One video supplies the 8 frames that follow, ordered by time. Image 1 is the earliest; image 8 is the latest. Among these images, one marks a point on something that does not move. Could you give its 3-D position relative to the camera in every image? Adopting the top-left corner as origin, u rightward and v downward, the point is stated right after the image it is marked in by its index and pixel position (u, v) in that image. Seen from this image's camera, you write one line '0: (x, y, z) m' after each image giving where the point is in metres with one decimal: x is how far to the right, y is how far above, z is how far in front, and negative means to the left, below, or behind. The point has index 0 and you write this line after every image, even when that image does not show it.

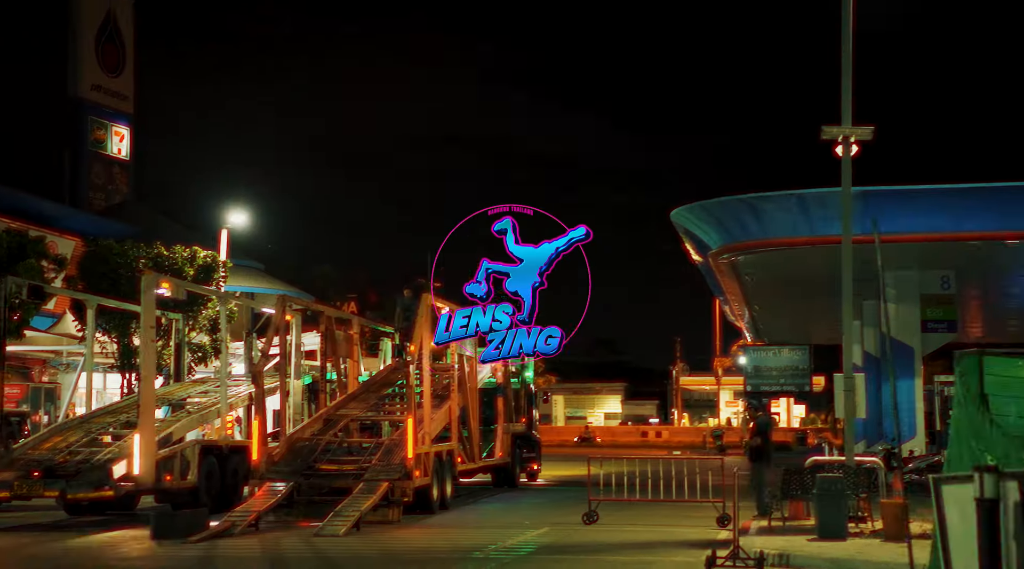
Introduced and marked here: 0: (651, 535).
0: (+1.9, -3.4, +18.3) m
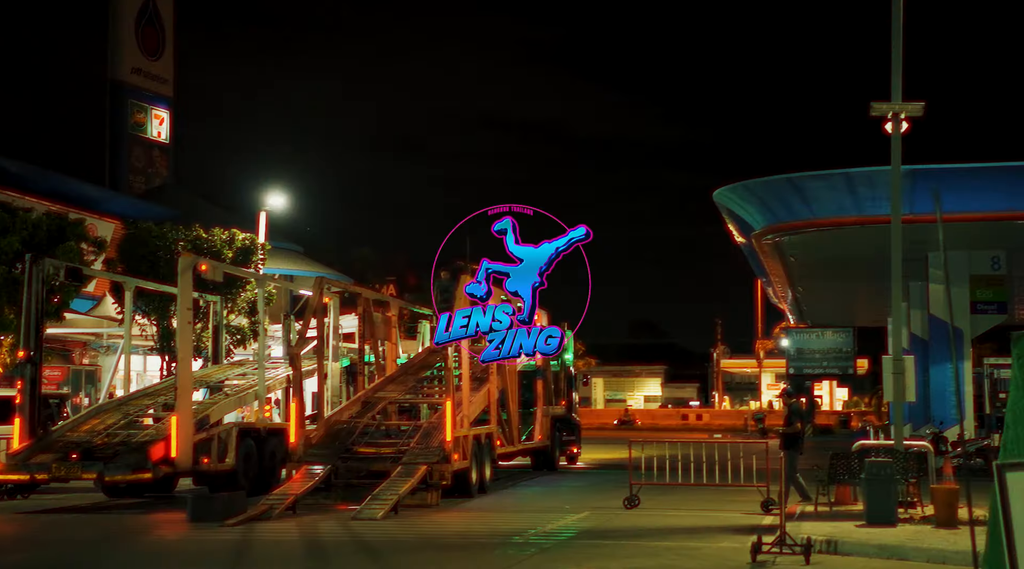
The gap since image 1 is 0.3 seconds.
0: (+2.4, -3.1, +18.0) m
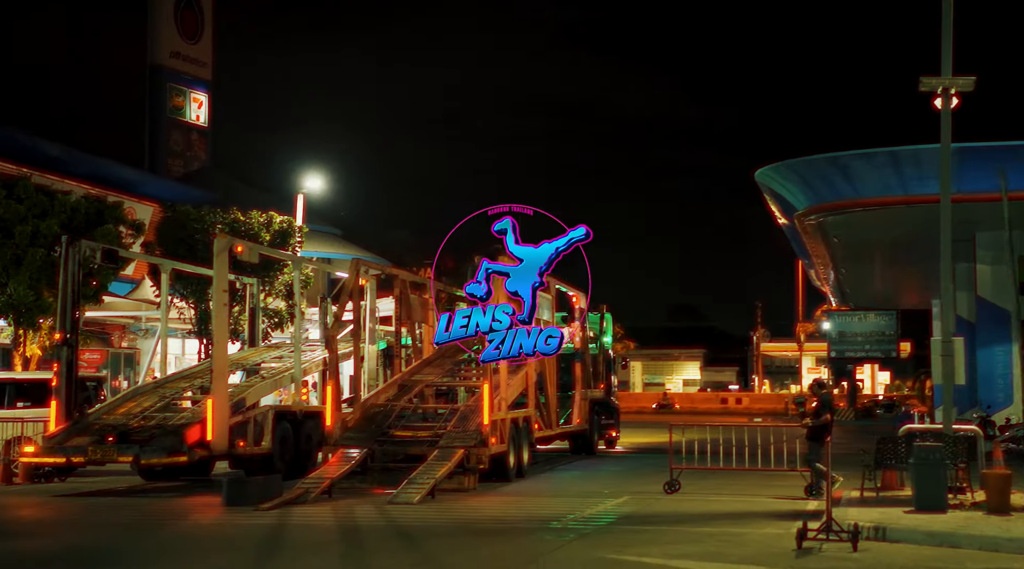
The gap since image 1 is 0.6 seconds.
0: (+2.9, -2.9, +17.7) m
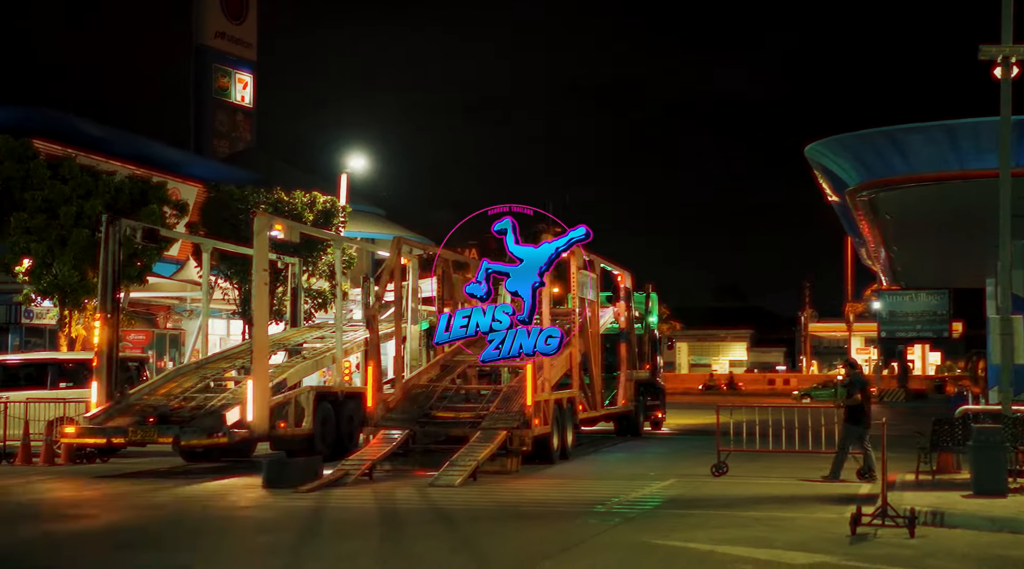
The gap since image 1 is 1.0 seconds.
0: (+3.5, -2.6, +17.3) m
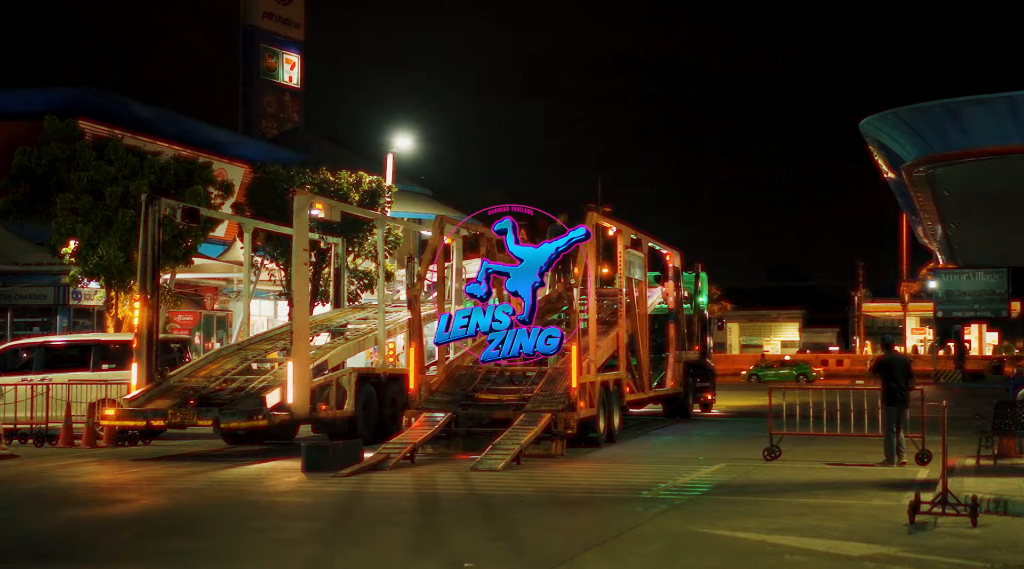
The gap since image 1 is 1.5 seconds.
0: (+4.0, -2.3, +16.7) m
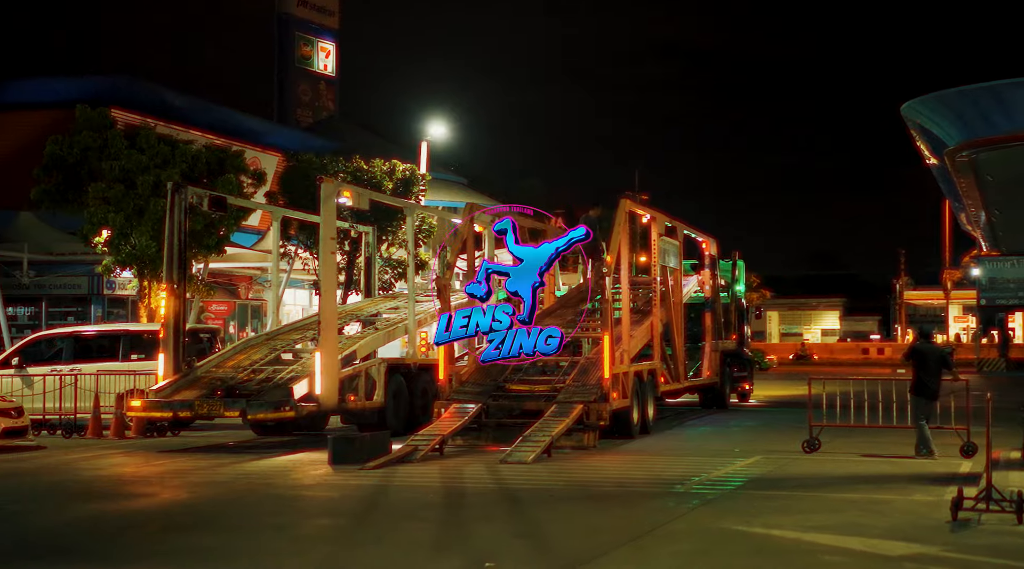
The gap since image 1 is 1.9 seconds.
0: (+4.4, -2.2, +16.2) m
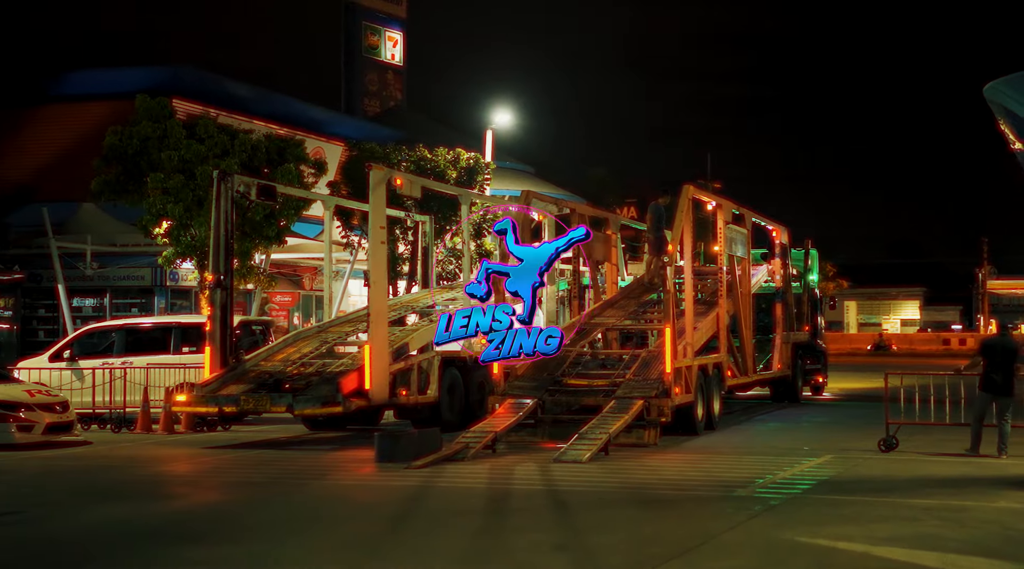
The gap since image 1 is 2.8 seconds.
0: (+5.0, -2.0, +15.1) m
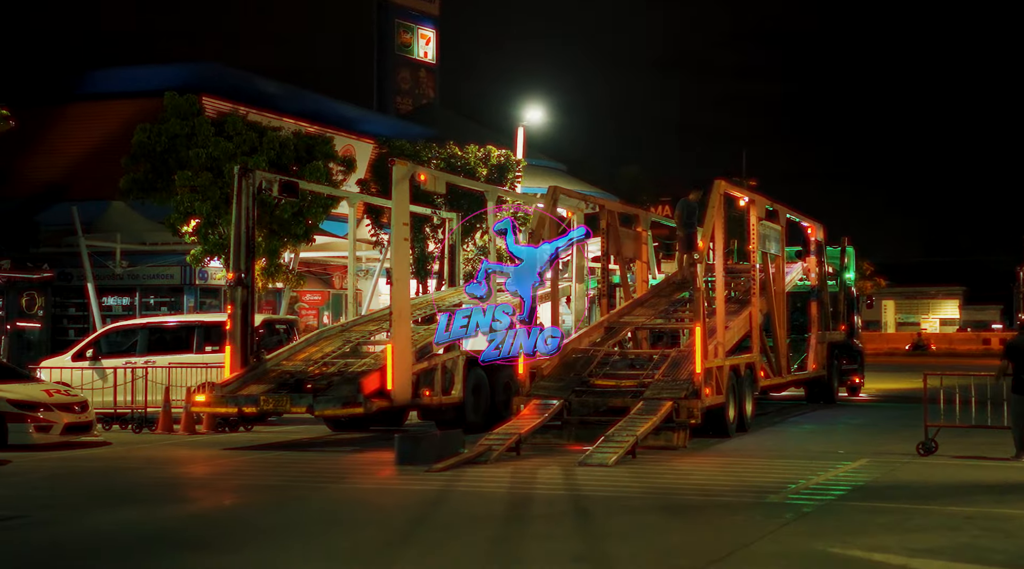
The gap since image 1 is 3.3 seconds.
0: (+5.2, -2.0, +14.6) m
